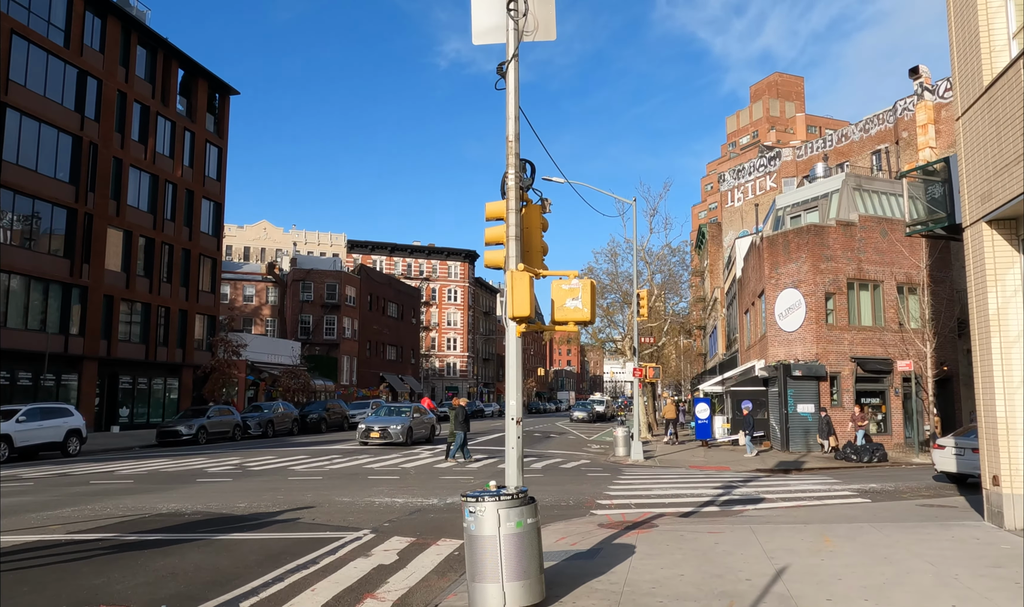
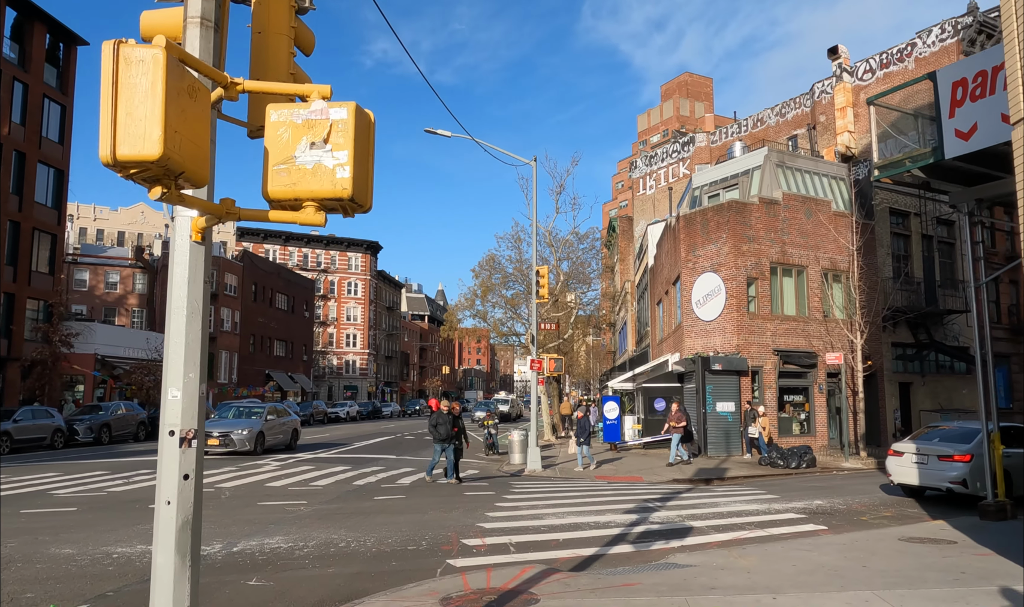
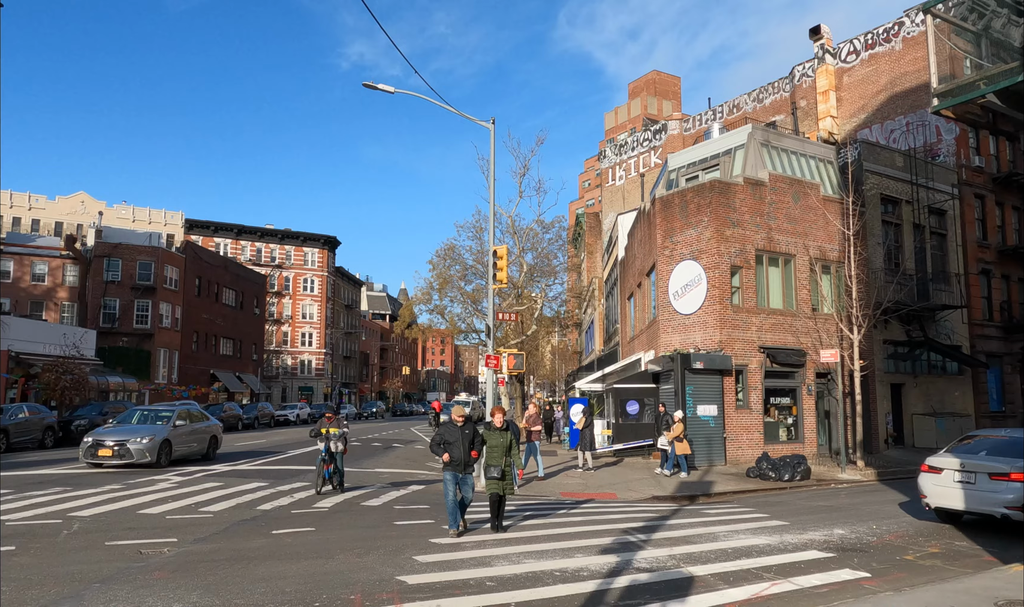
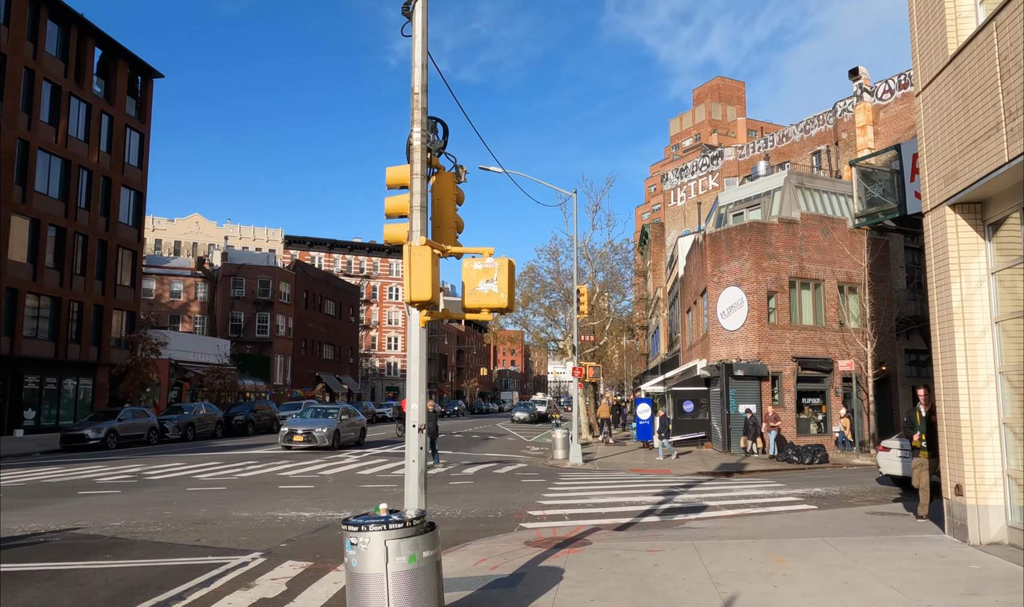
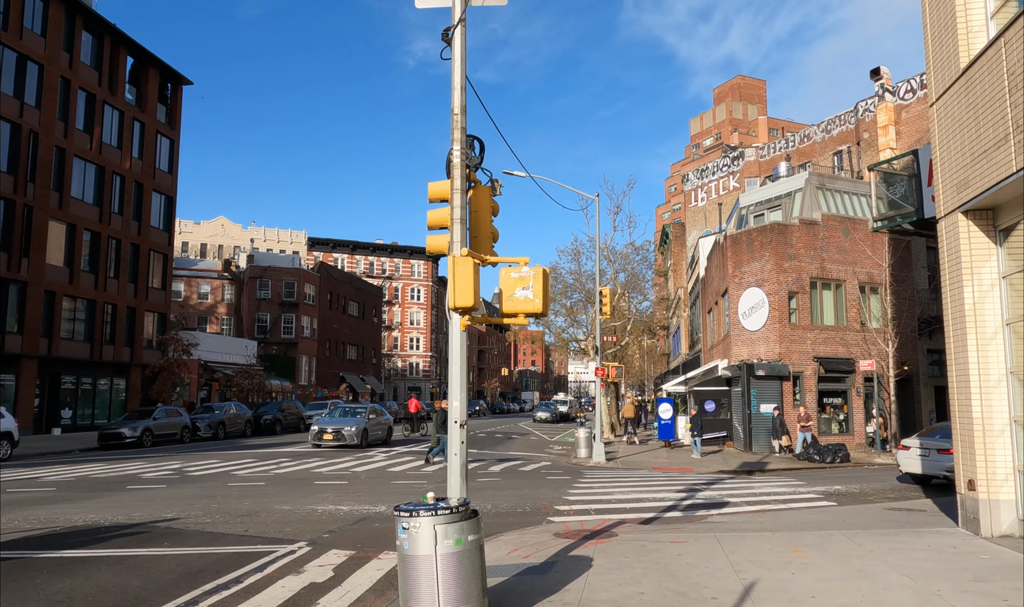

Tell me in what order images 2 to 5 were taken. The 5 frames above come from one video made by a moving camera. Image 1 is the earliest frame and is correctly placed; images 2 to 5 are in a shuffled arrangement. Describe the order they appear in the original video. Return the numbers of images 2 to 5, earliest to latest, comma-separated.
5, 4, 2, 3
